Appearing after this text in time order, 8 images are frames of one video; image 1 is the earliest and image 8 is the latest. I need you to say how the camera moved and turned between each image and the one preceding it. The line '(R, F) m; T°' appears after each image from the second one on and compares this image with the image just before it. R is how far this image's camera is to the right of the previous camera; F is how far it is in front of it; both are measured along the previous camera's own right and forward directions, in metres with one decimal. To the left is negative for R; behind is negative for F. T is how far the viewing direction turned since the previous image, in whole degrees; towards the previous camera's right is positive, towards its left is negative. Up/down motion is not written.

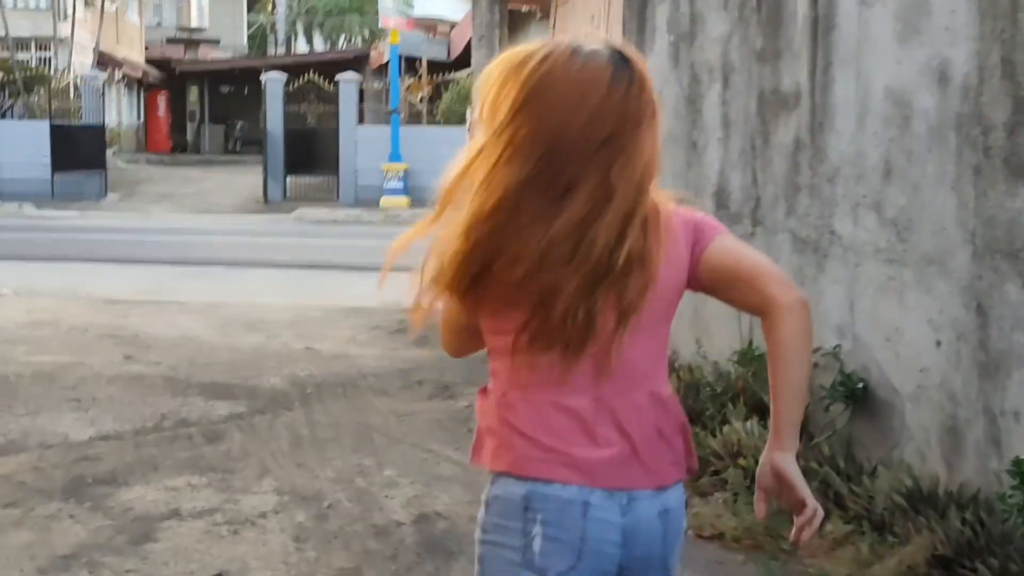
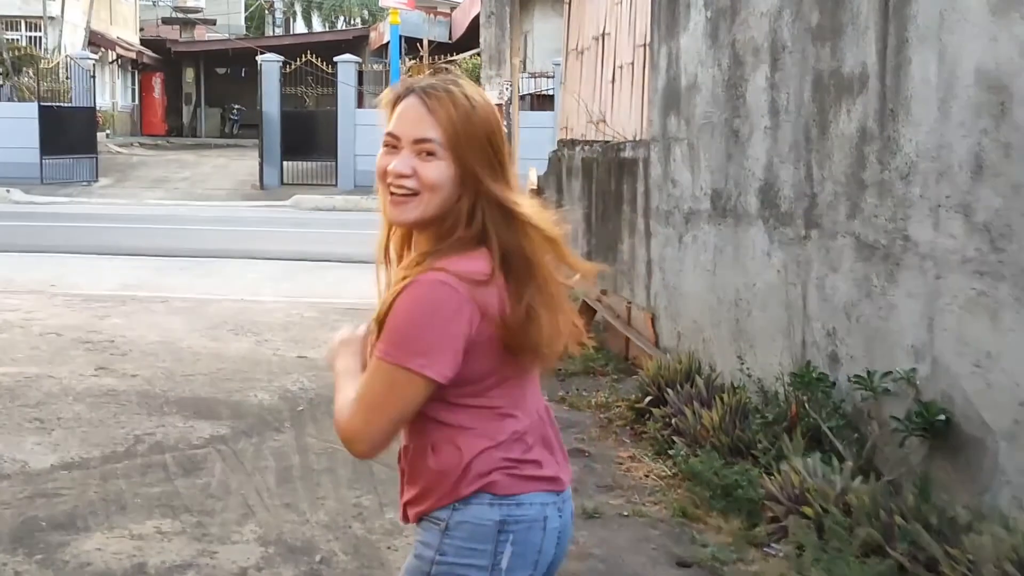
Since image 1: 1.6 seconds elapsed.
(-0.1, +0.7) m; 0°
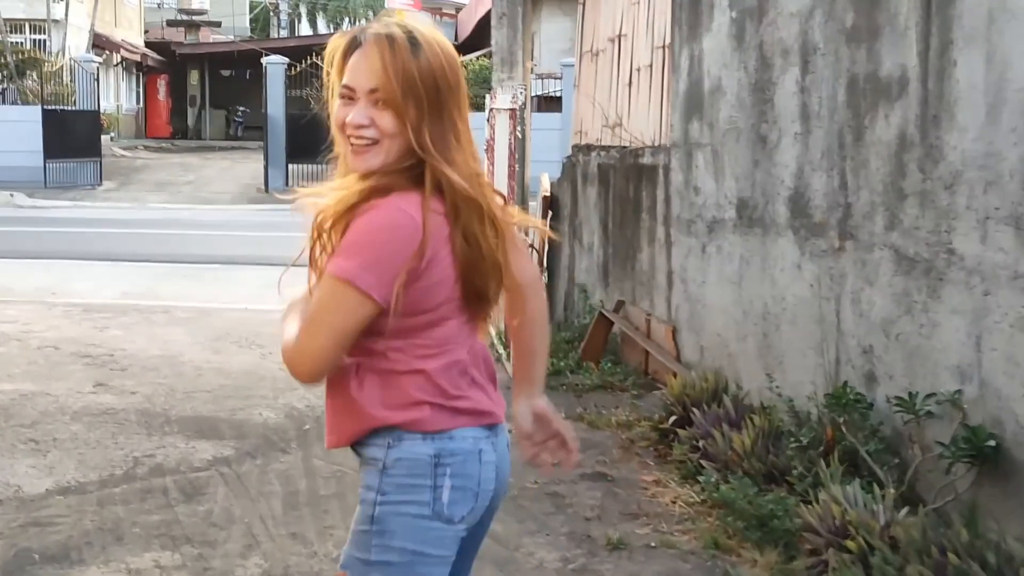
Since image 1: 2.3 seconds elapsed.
(0.0, +0.3) m; 0°
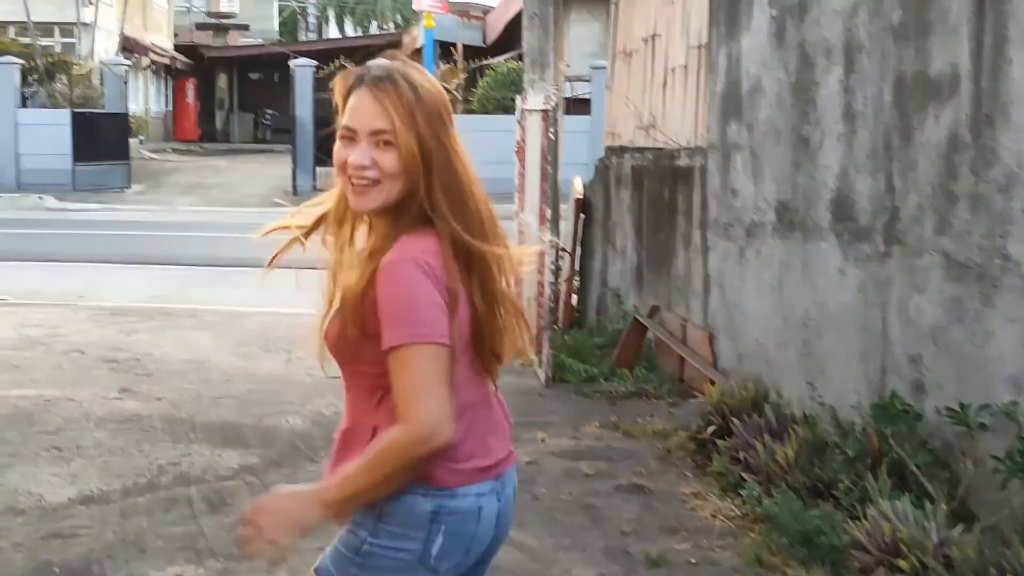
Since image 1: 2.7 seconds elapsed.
(0.0, +0.1) m; -1°
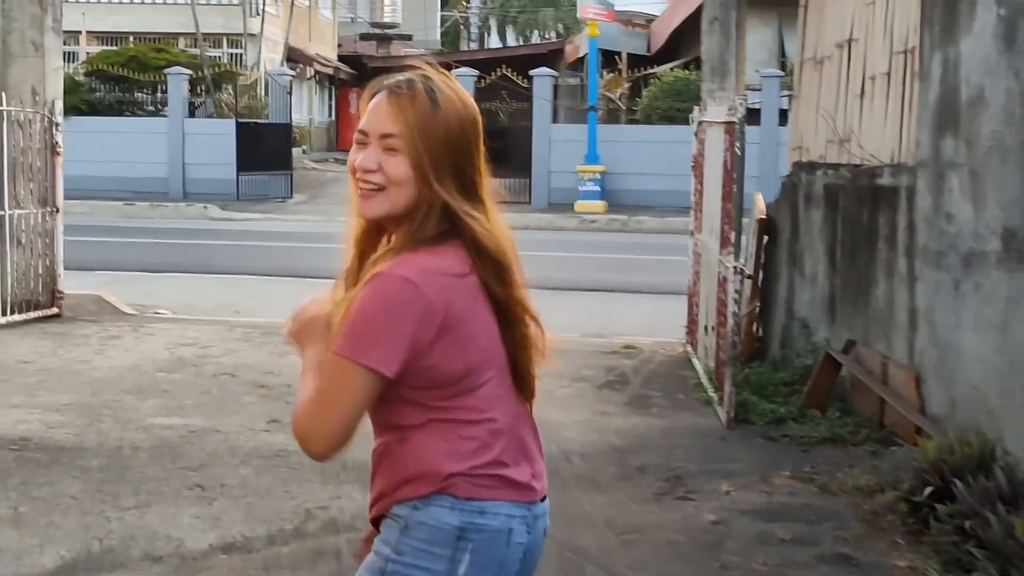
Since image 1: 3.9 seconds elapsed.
(-0.1, +0.5) m; -7°
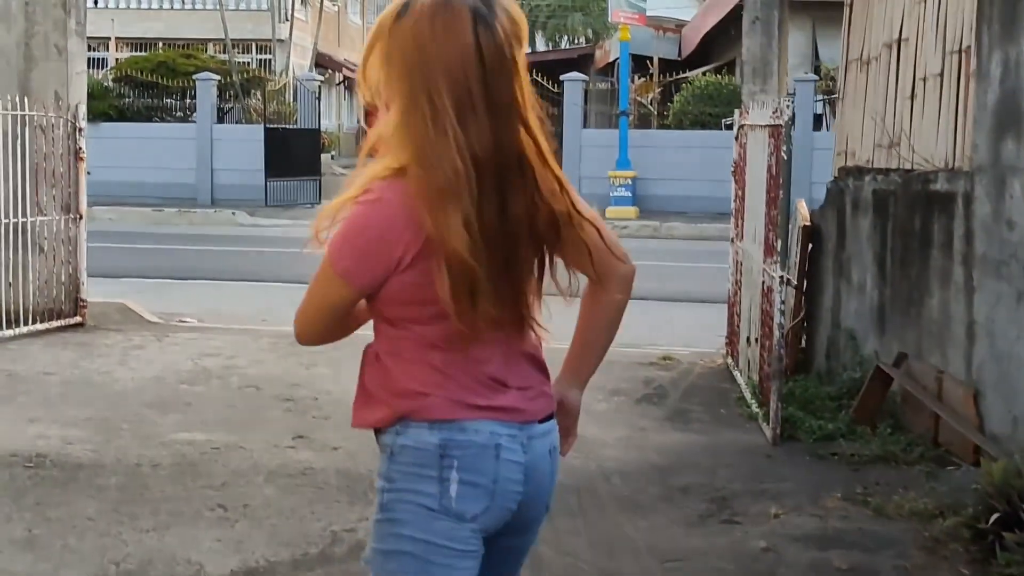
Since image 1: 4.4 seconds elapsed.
(0.0, +0.2) m; -1°
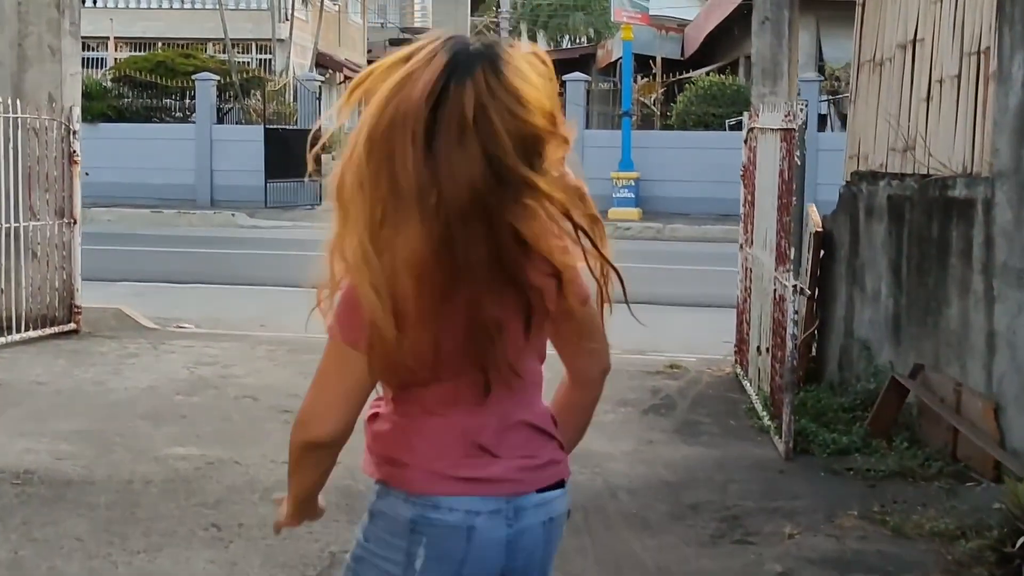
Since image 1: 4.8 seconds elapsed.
(0.0, +0.2) m; 0°
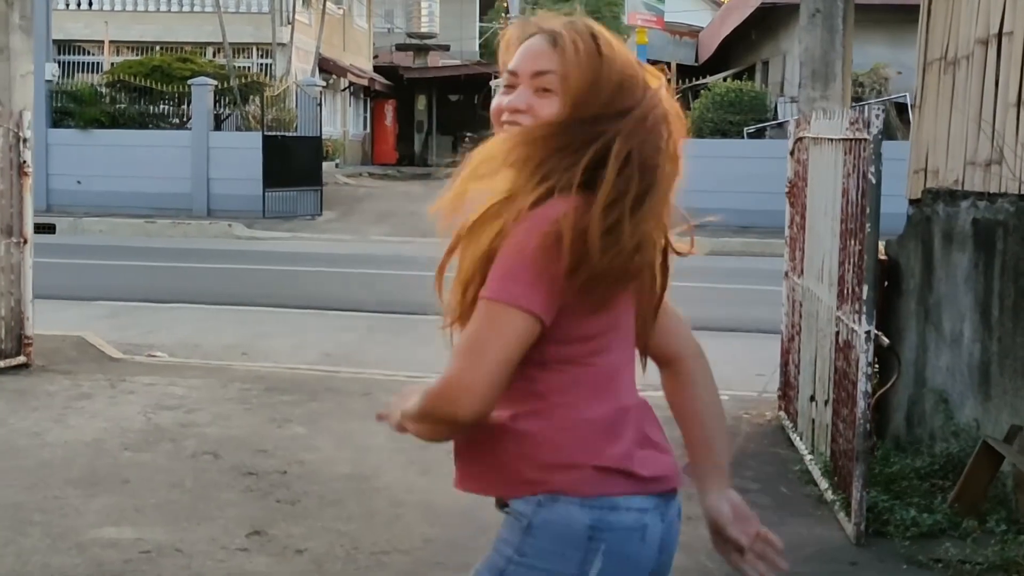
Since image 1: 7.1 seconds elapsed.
(0.0, +1.0) m; 0°
